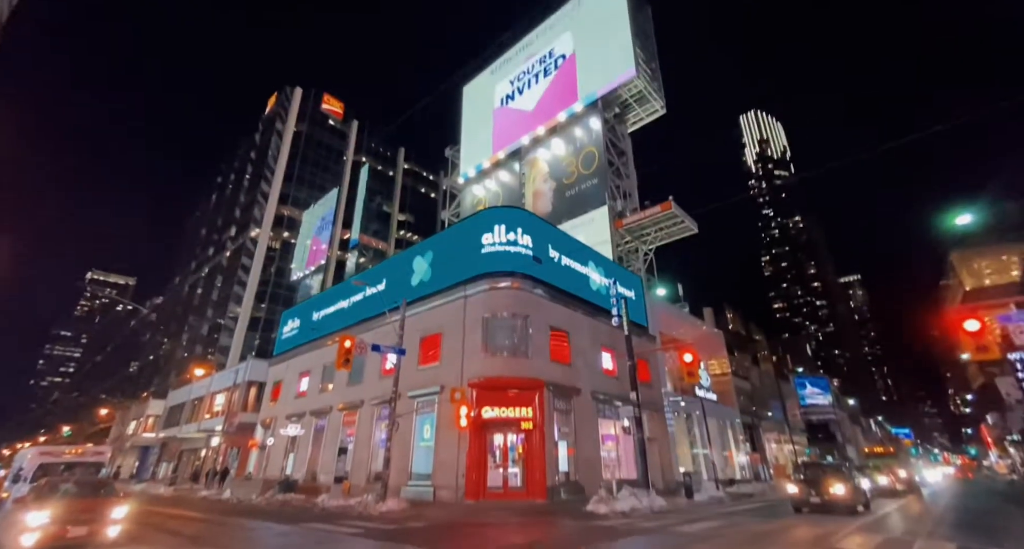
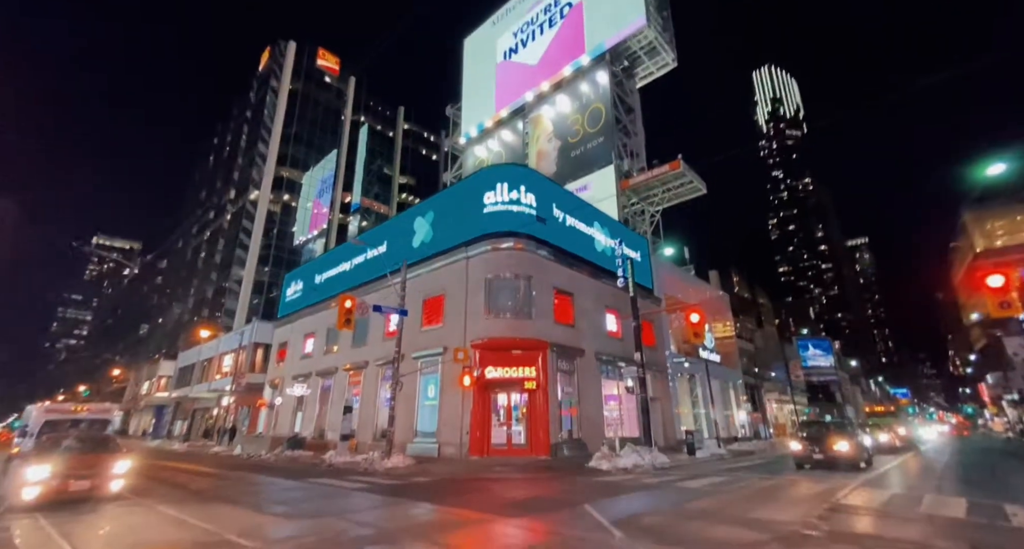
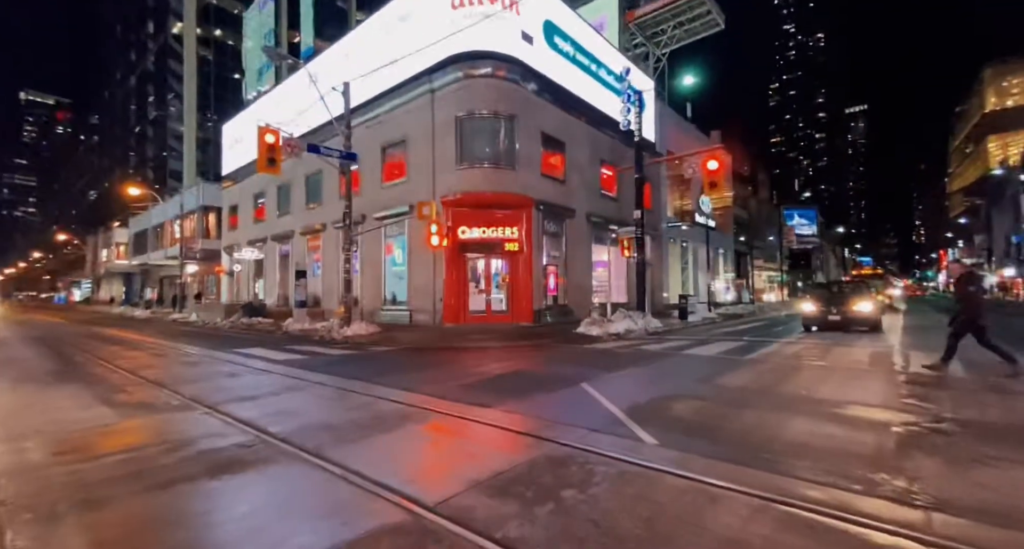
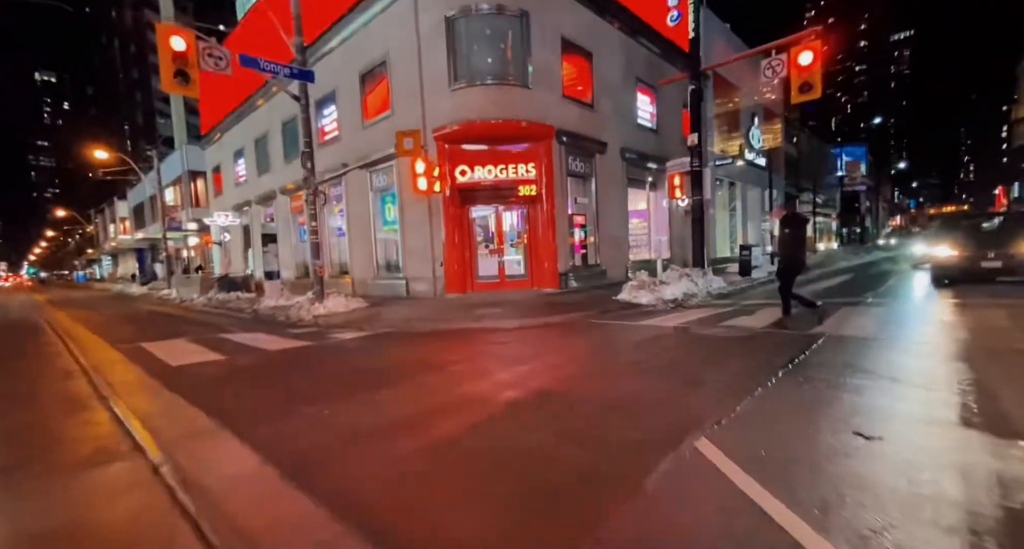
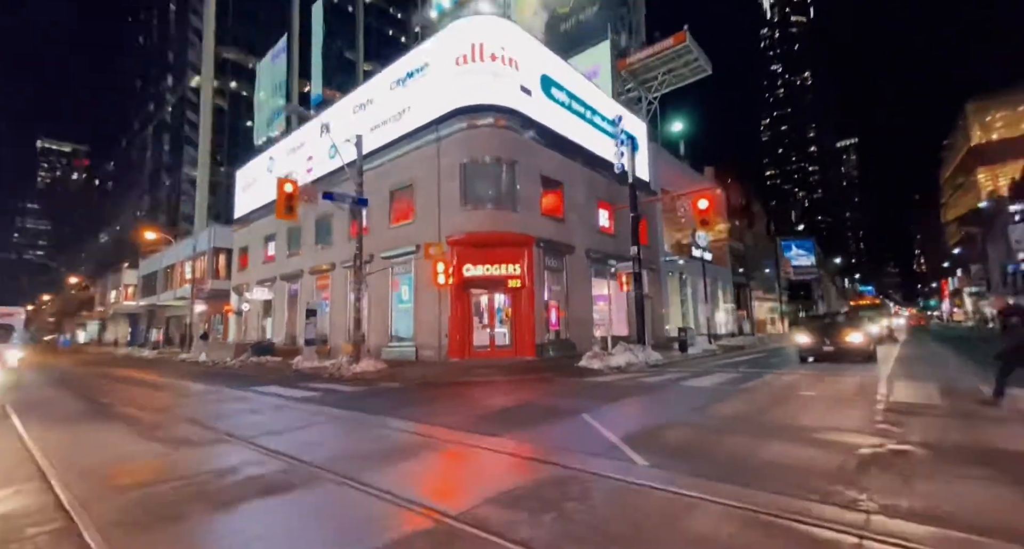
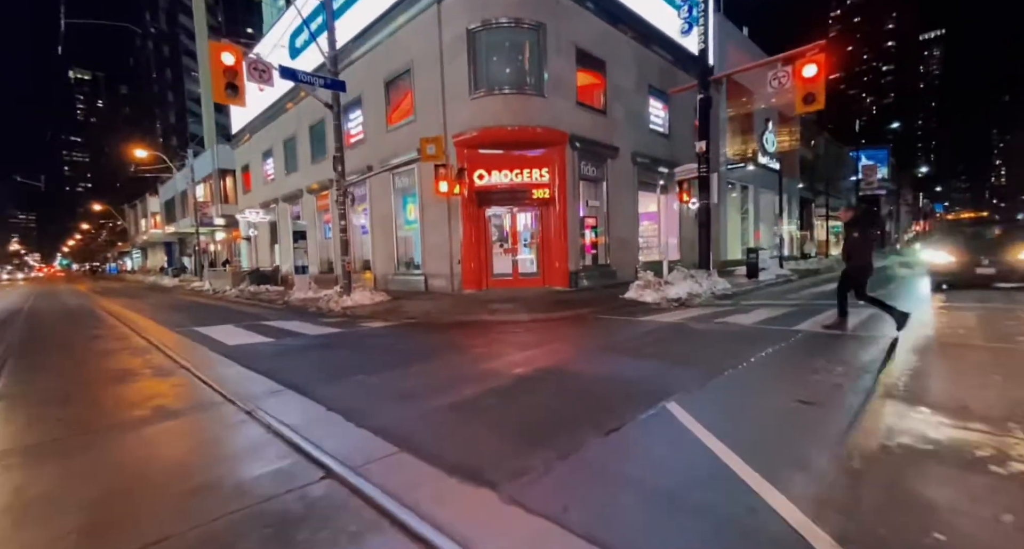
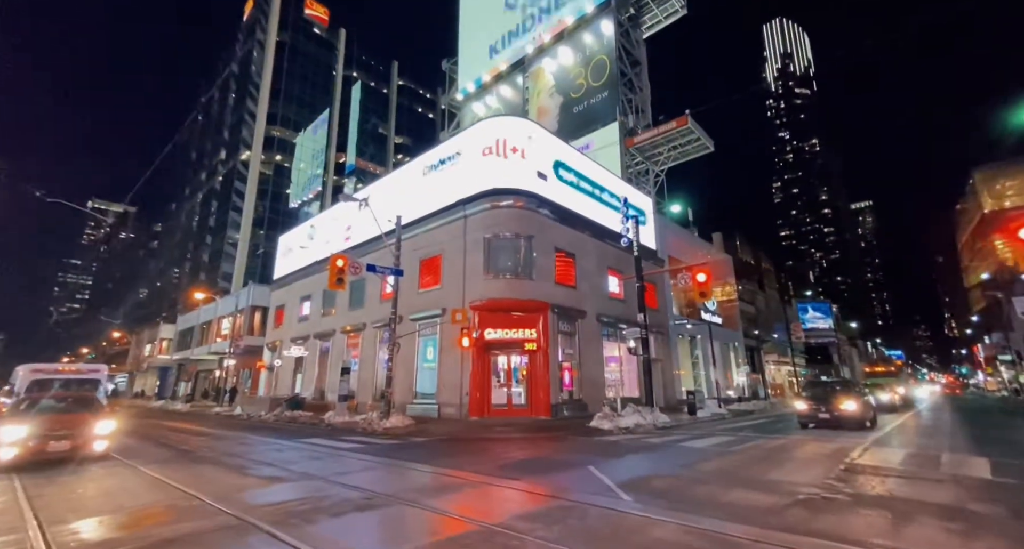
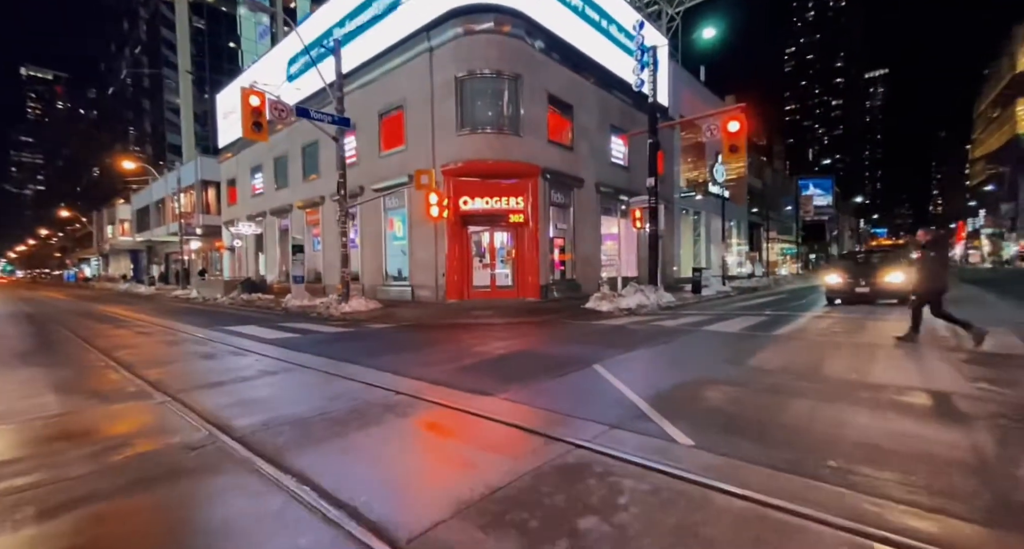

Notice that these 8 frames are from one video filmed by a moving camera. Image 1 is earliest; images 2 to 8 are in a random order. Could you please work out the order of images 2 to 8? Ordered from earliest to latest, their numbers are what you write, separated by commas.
2, 7, 5, 3, 8, 6, 4
